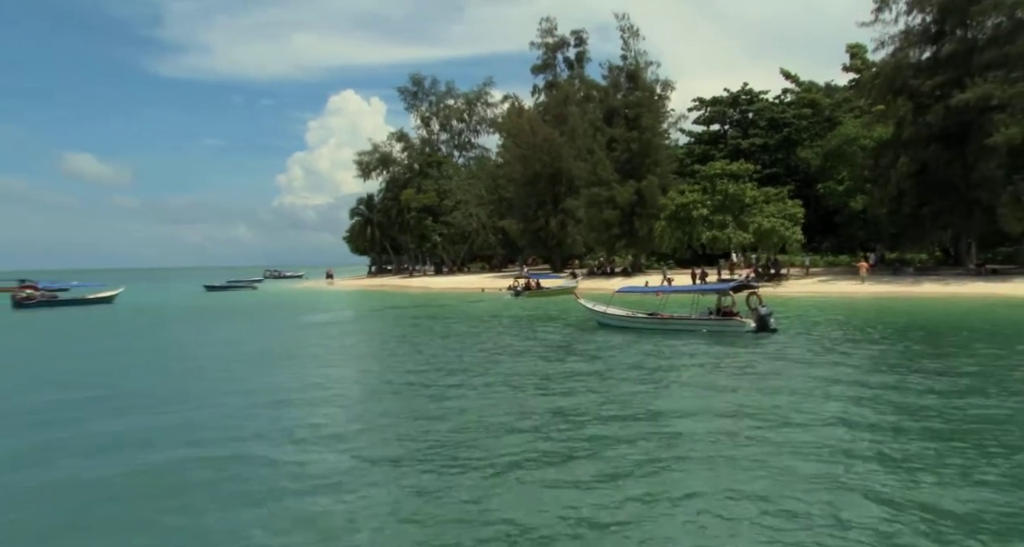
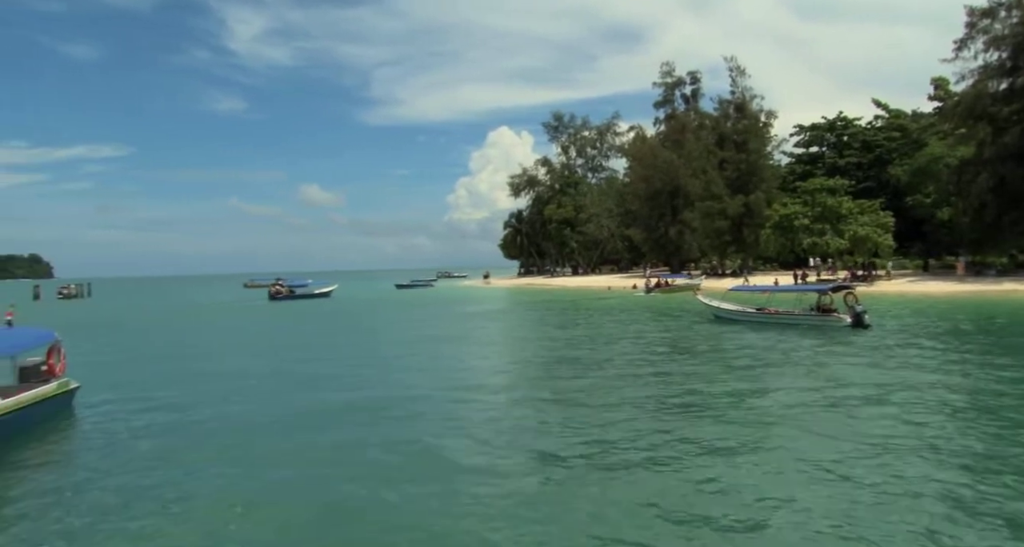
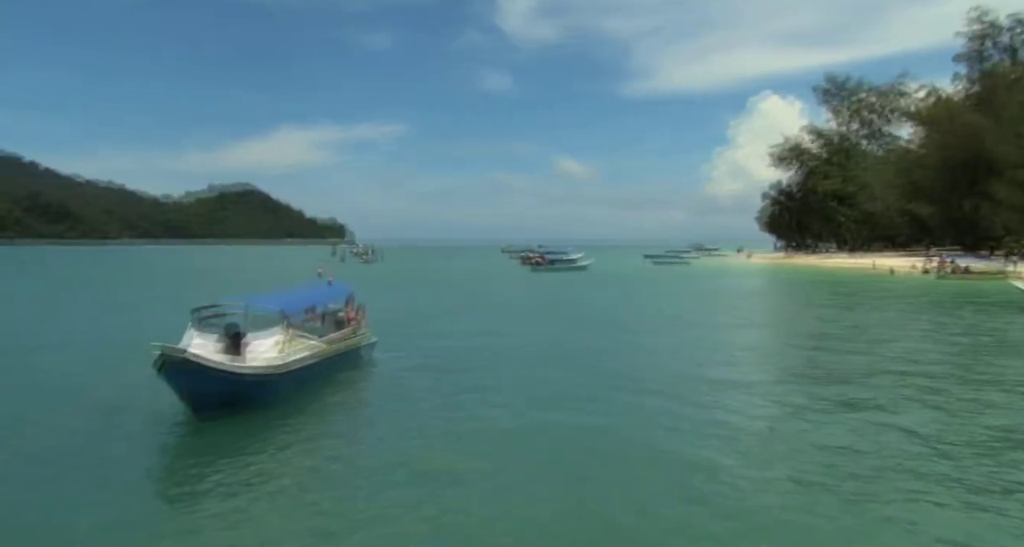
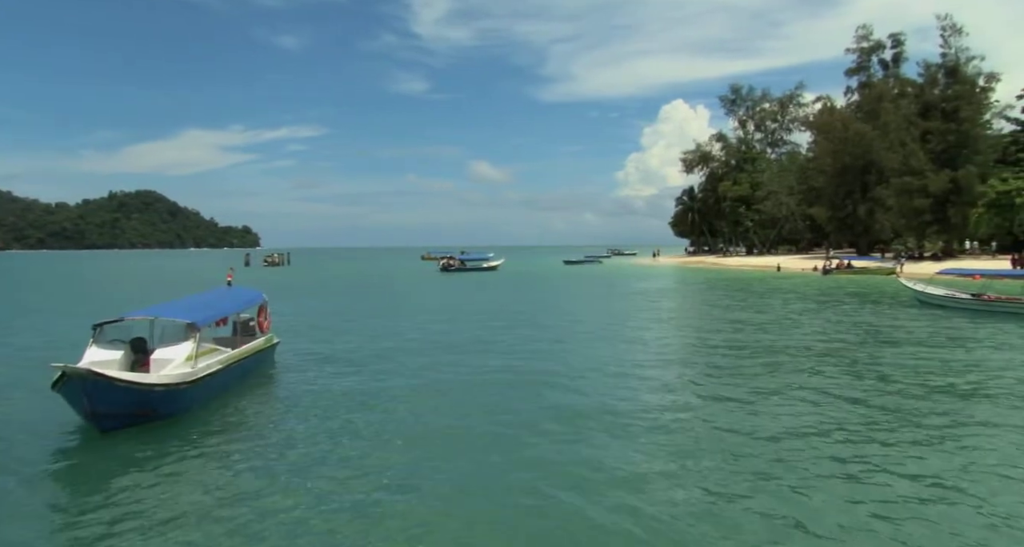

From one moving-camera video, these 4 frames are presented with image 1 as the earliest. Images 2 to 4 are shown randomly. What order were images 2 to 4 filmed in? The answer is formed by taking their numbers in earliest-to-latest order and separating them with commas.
2, 3, 4
